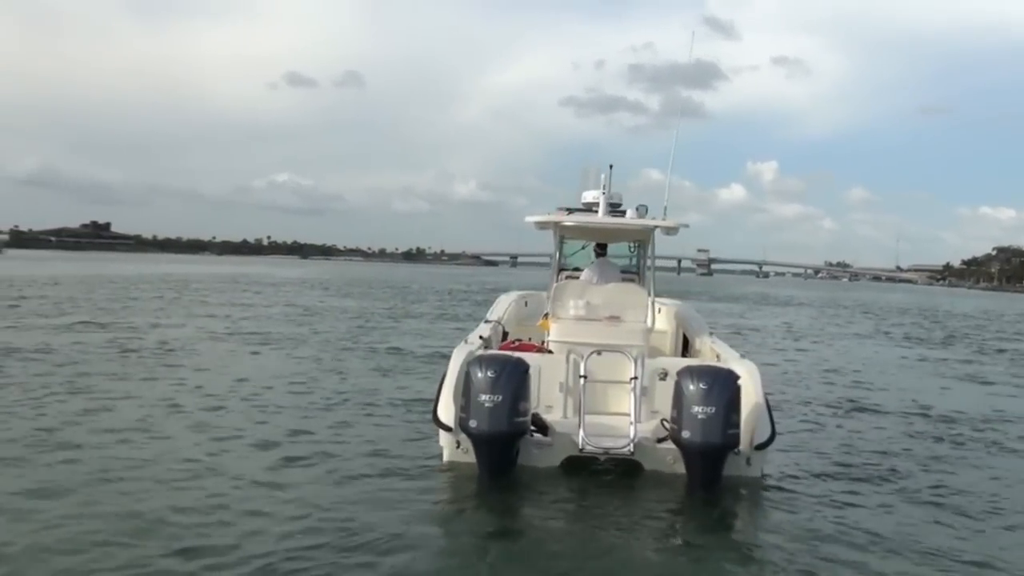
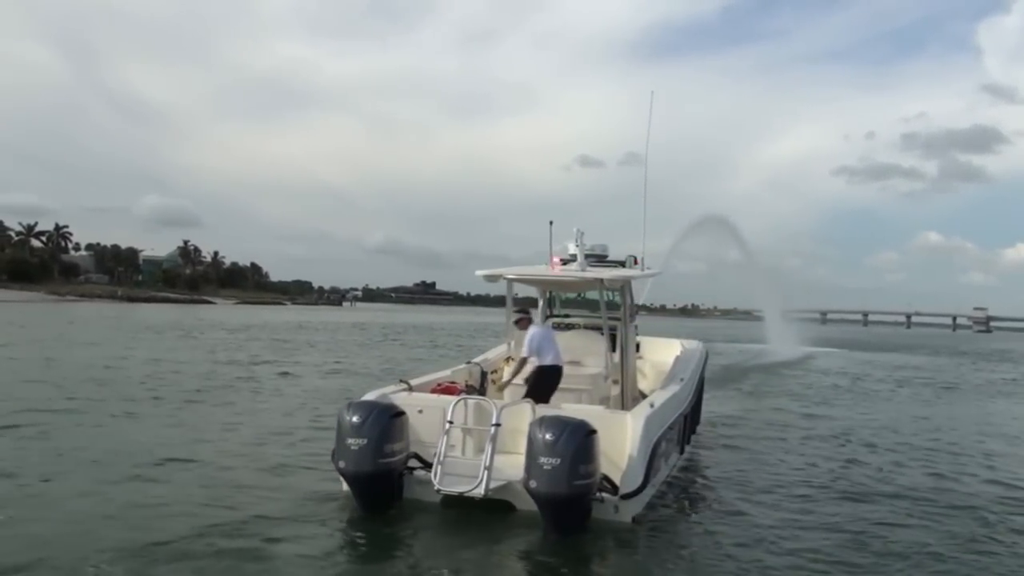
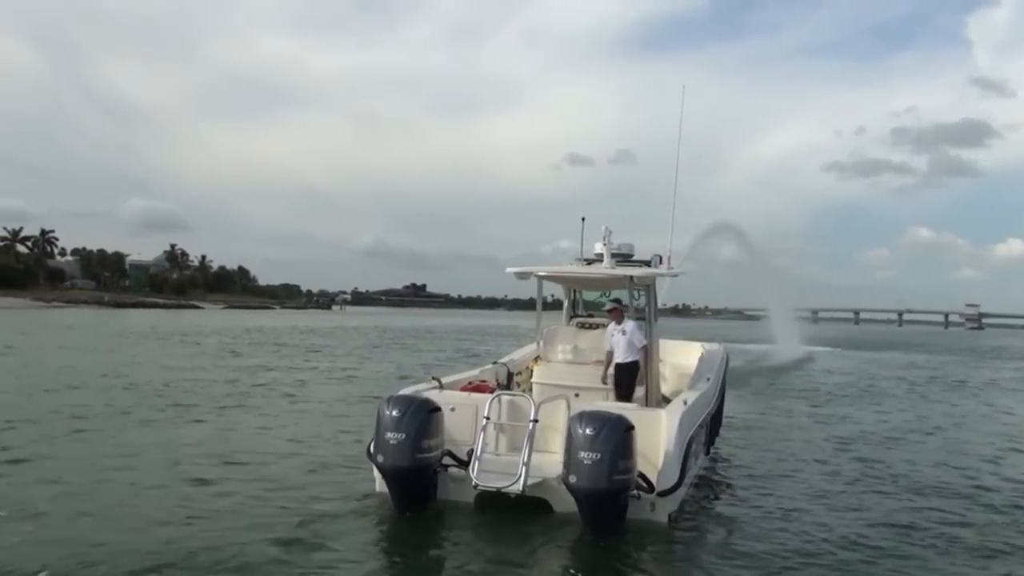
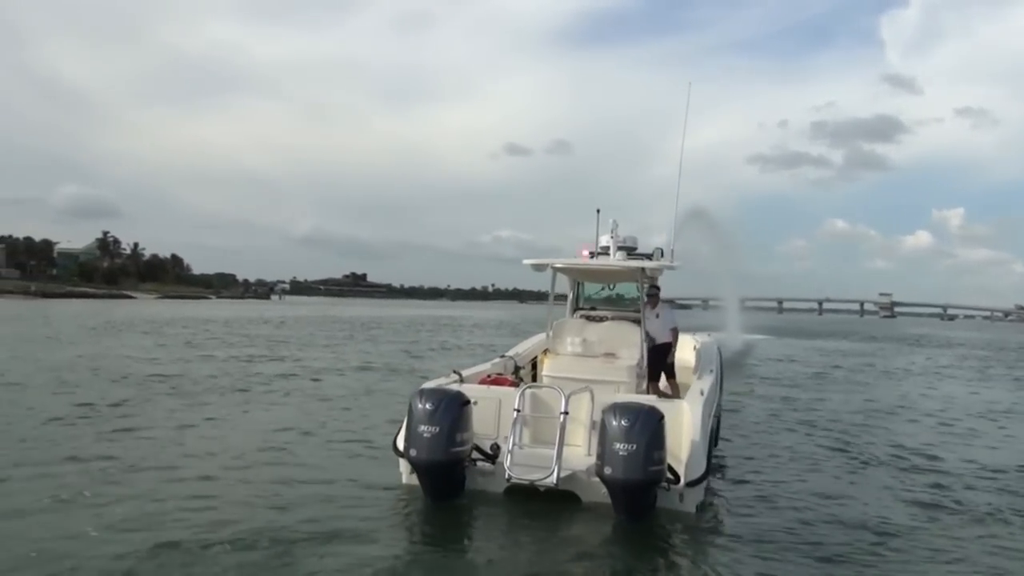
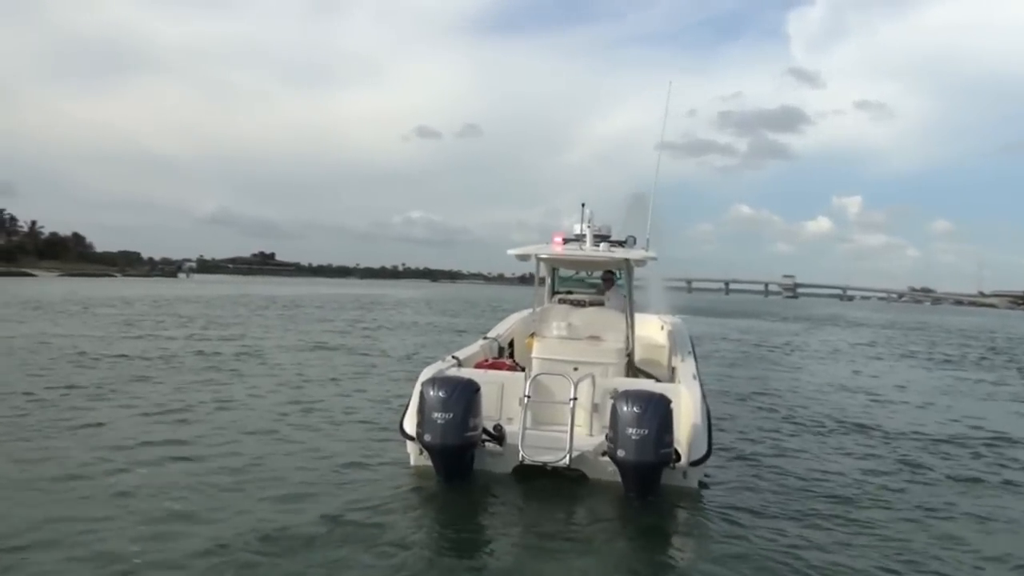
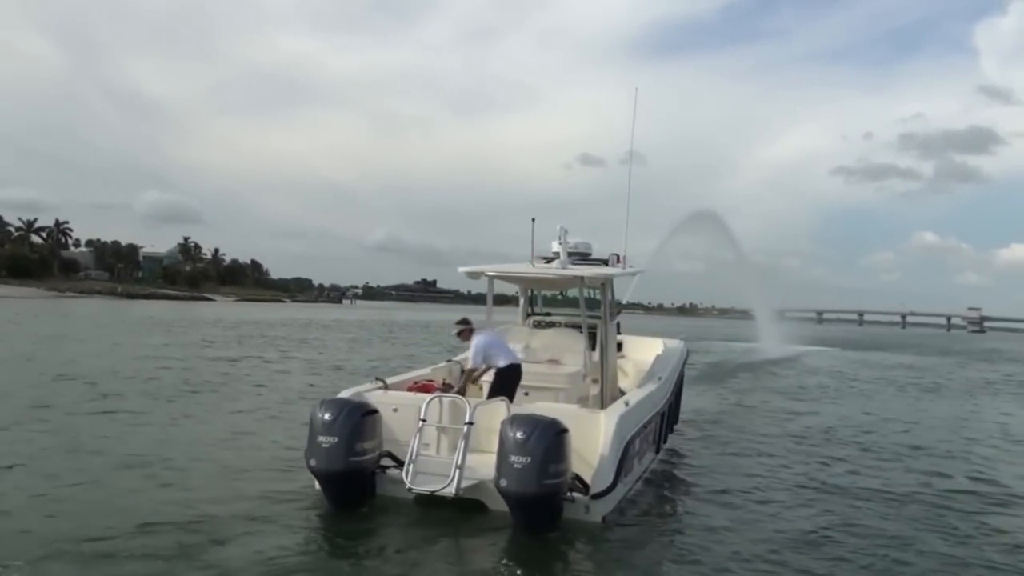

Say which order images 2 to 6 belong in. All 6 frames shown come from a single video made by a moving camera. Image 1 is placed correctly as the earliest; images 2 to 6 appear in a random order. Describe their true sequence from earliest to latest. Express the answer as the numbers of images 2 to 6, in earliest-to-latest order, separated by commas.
5, 4, 3, 2, 6
